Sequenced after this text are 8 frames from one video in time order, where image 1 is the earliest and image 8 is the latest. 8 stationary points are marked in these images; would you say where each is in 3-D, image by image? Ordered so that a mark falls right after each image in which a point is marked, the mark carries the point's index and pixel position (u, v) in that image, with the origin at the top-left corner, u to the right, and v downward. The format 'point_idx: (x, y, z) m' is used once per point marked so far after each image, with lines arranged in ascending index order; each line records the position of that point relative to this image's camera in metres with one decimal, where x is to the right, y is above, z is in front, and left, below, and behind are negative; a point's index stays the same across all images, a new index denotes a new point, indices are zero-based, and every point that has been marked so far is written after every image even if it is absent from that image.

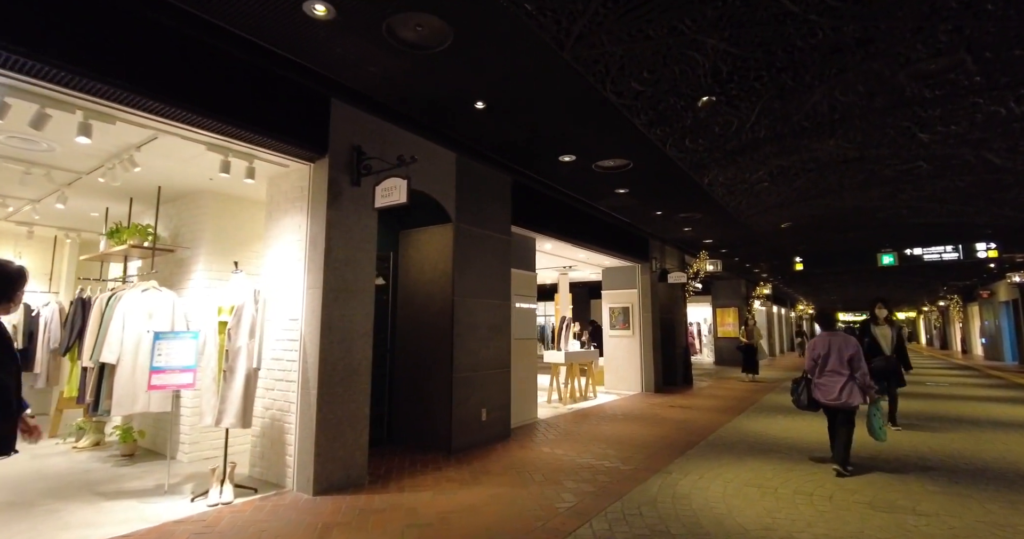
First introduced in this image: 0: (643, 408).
0: (+2.2, -2.3, +8.1) m
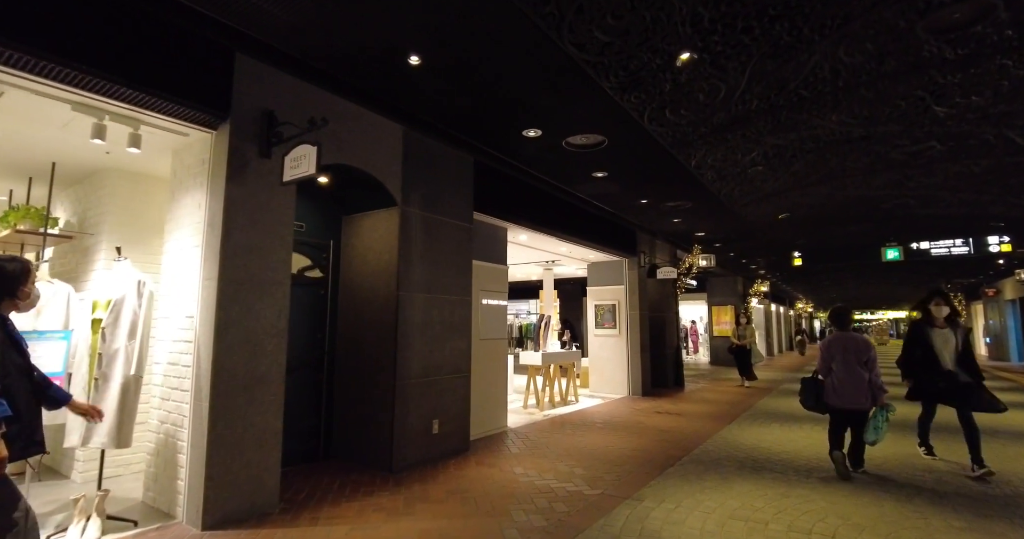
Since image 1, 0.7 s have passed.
0: (+1.7, -2.2, +7.4) m
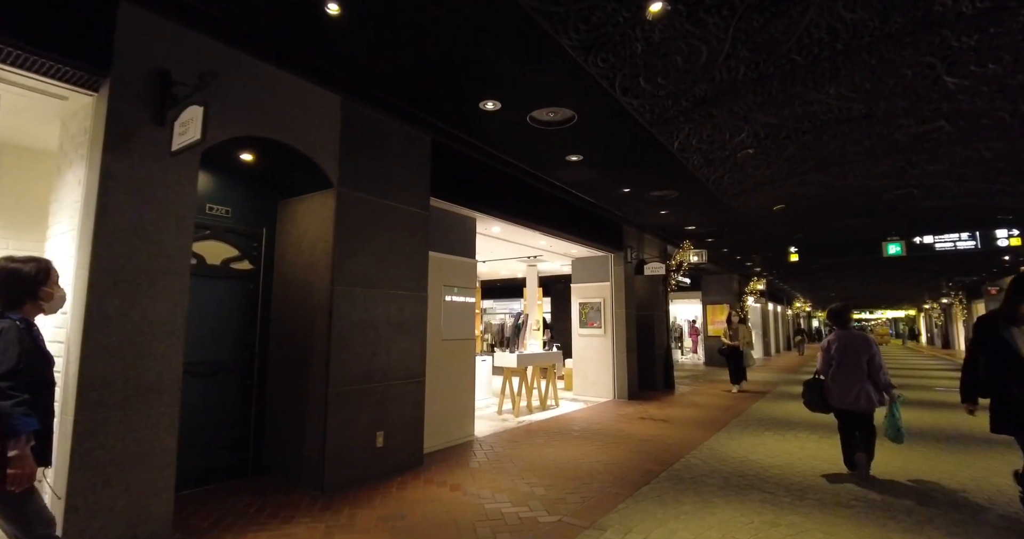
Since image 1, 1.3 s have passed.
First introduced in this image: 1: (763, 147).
0: (+1.4, -2.1, +6.9) m
1: (+2.8, +1.4, +5.6) m
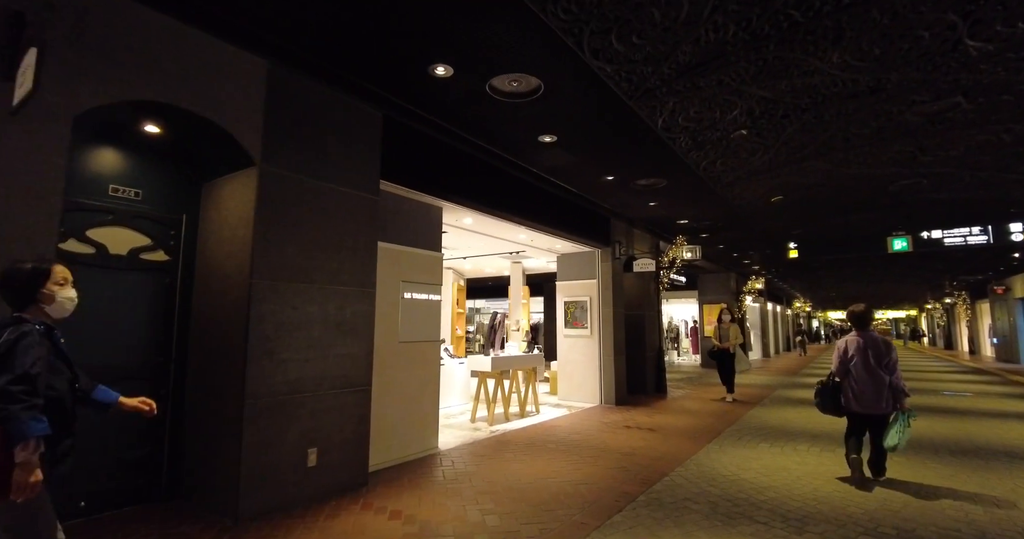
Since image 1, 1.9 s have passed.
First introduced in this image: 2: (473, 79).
0: (+1.0, -2.1, +6.3) m
1: (+2.5, +1.4, +5.0) m
2: (-0.3, +1.5, +3.9) m
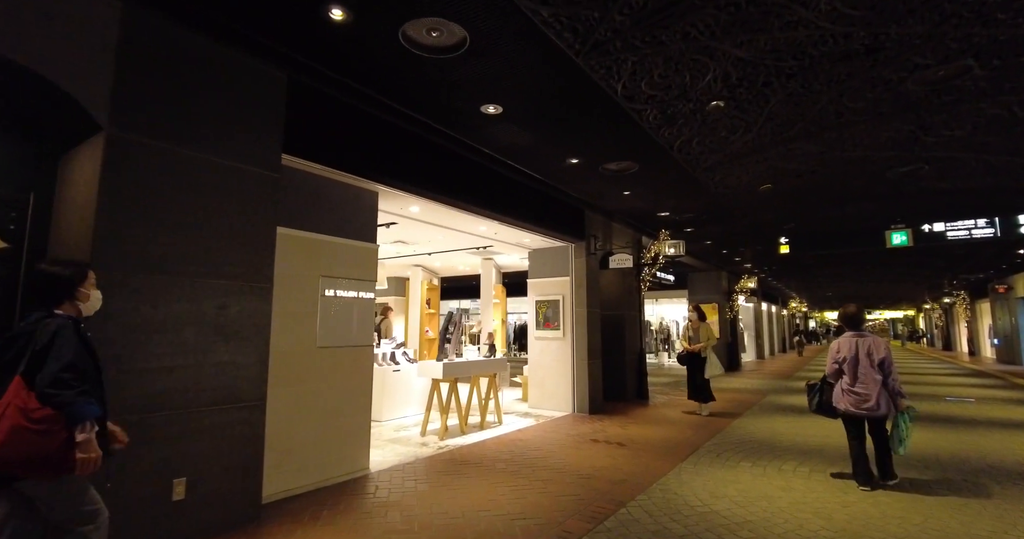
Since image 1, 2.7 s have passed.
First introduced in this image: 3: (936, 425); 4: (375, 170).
0: (+0.5, -2.0, +5.6) m
1: (+2.0, +1.5, +4.3) m
2: (-0.8, +1.5, +3.2) m
3: (+5.6, -2.0, +6.4) m
4: (-1.2, +0.9, +4.3) m
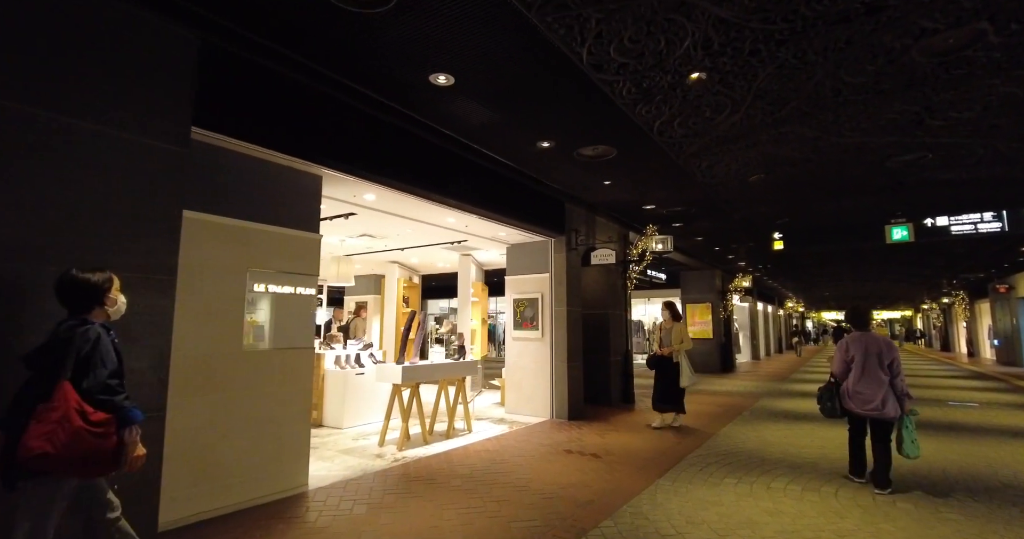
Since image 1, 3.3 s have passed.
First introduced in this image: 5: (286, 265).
0: (+0.1, -1.9, +5.1) m
1: (+1.6, +1.6, +3.8) m
2: (-1.2, +1.6, +2.7) m
3: (+5.2, -2.0, +6.0) m
4: (-1.5, +0.9, +3.9) m
5: (-1.8, 0.0, +4.0) m
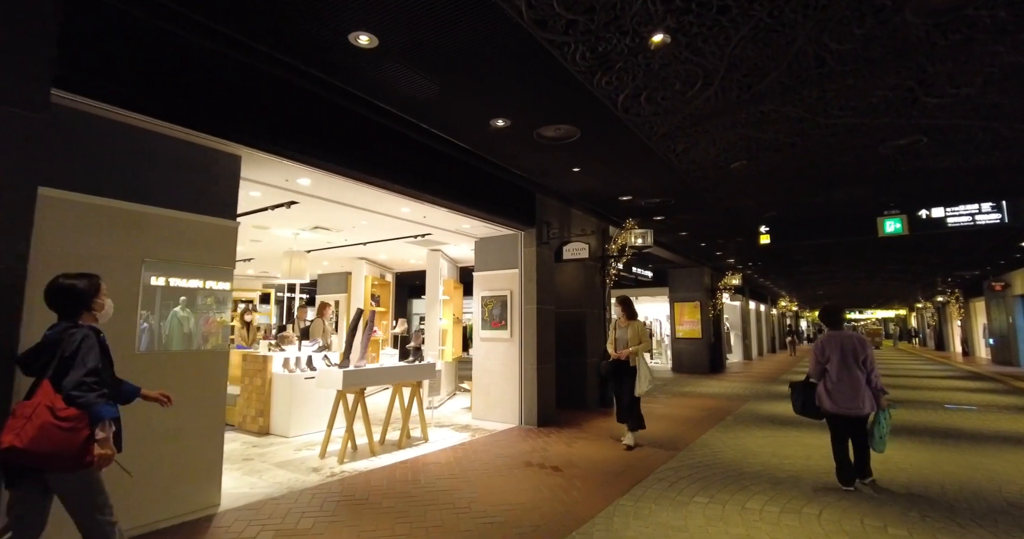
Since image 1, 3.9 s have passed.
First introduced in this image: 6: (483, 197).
0: (-0.3, -1.9, +4.6) m
1: (+1.2, +1.6, +3.4) m
2: (-1.6, +1.7, +2.2) m
3: (+4.8, -1.9, +5.5) m
4: (-2.0, +1.0, +3.4) m
5: (-2.2, +0.1, +3.5) m
6: (-0.3, +0.8, +5.8) m
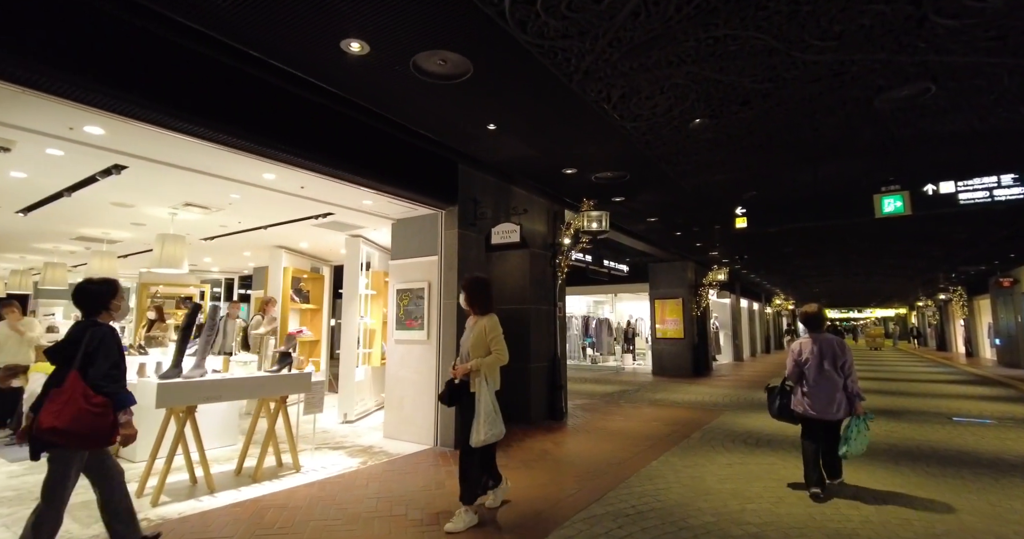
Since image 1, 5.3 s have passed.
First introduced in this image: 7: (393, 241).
0: (-1.2, -1.7, +3.5) m
1: (+0.3, +1.8, +2.2) m
2: (-2.5, +1.8, +1.0) m
3: (+3.8, -1.8, +4.4) m
4: (-2.9, +1.1, +2.2) m
5: (-3.1, +0.2, +2.3) m
6: (-1.2, +1.0, +4.6) m
7: (-1.4, +0.4, +6.0) m
